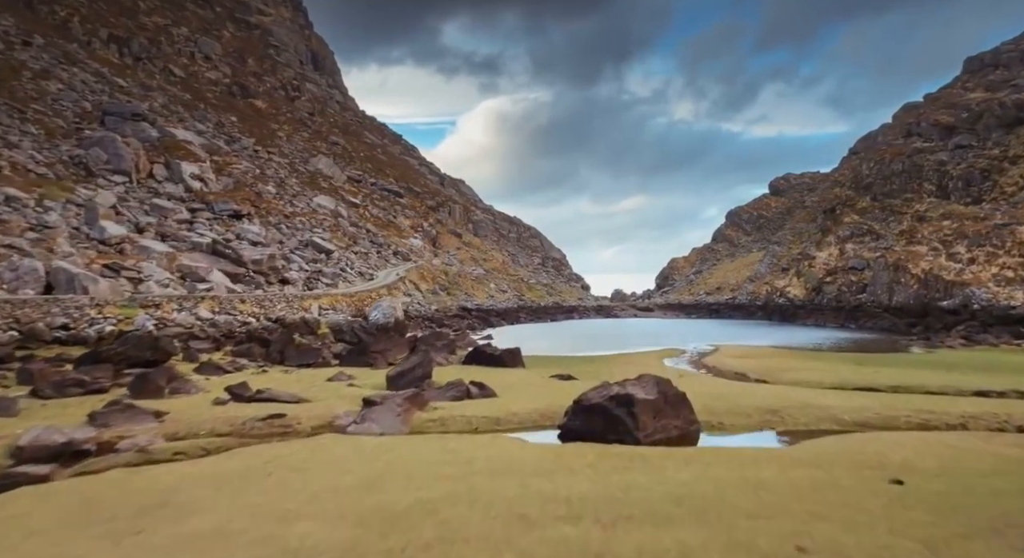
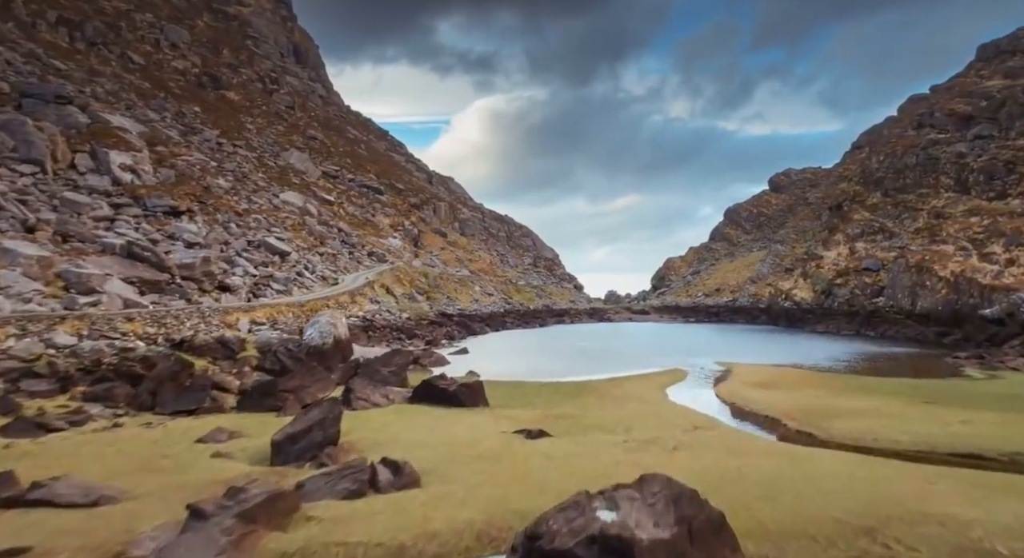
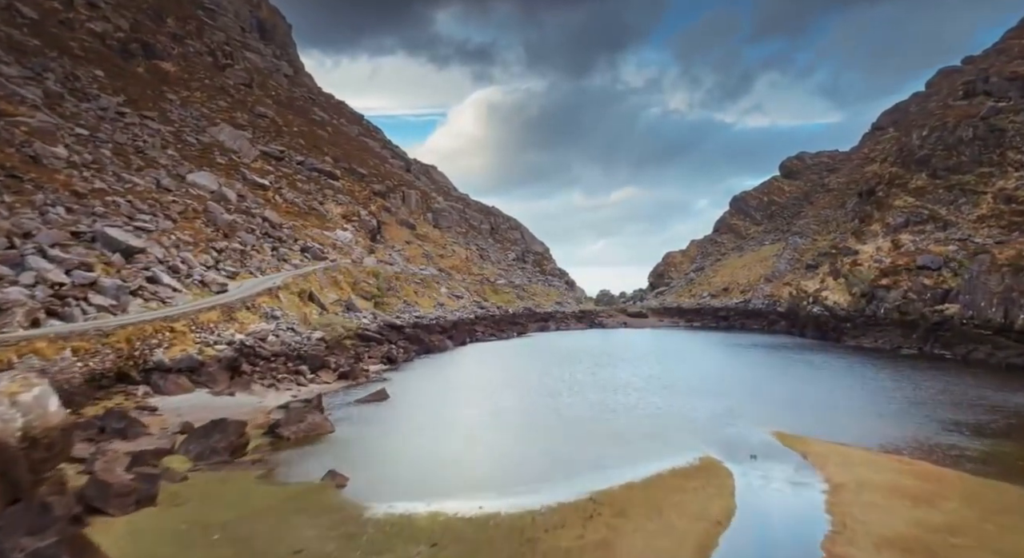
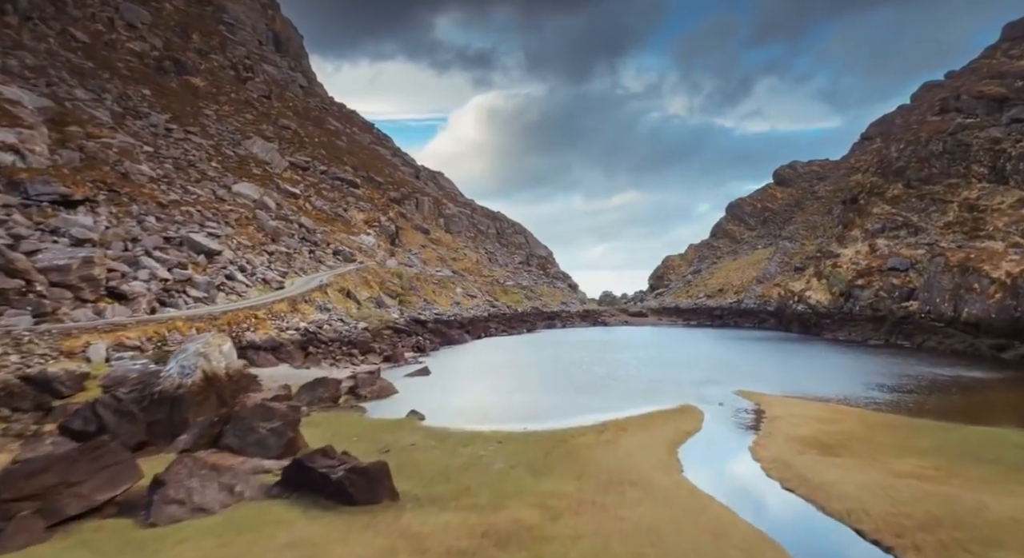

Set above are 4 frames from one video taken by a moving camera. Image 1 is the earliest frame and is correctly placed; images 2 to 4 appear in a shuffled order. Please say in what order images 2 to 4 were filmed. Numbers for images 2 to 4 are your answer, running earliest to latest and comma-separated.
2, 4, 3
